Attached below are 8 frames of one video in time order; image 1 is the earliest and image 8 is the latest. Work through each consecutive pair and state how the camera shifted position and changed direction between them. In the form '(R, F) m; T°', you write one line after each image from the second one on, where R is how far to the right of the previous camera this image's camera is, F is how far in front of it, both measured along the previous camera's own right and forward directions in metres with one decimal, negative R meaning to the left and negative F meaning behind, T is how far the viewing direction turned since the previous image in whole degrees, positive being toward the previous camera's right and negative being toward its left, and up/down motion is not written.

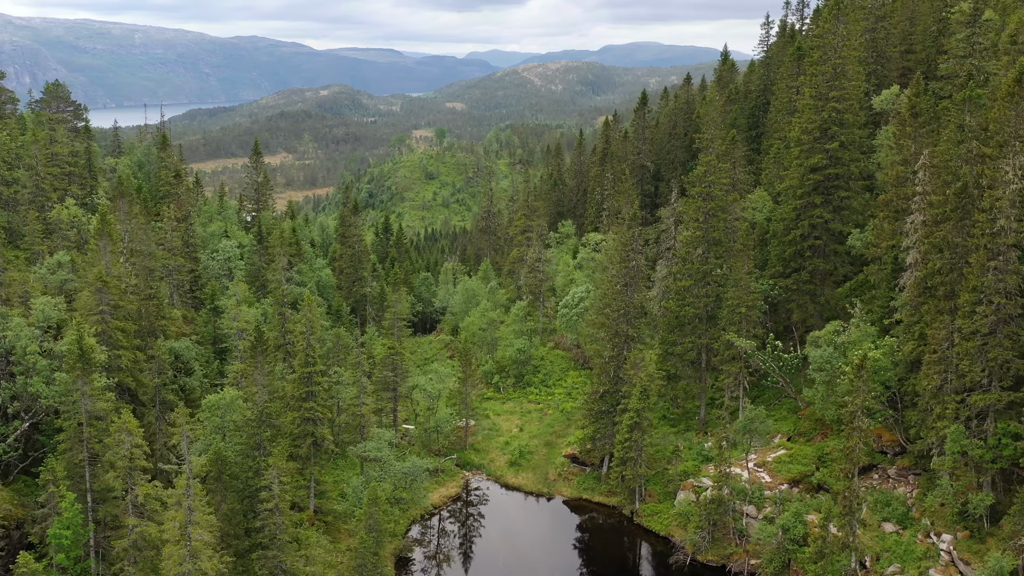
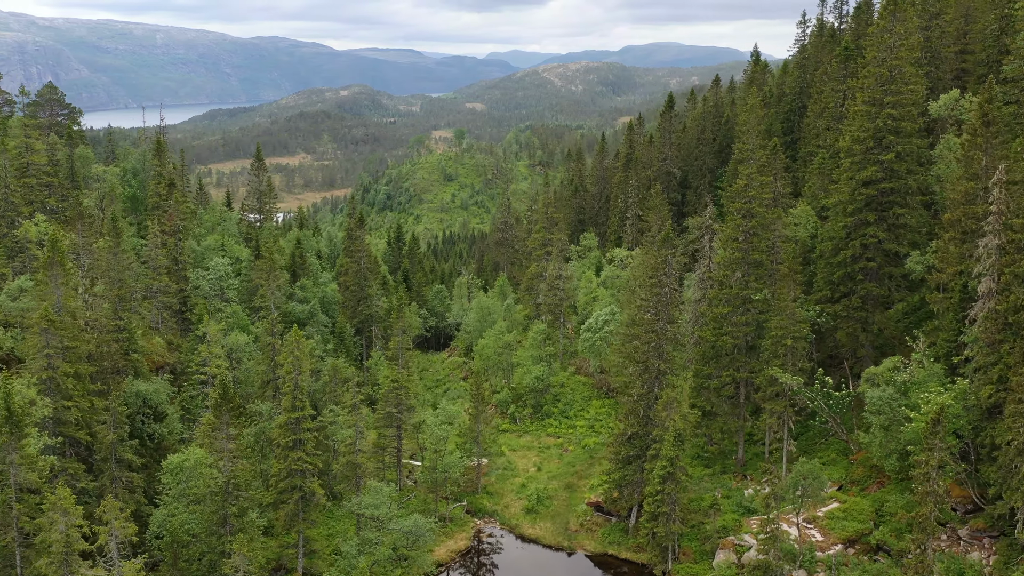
(+0.1, +5.9) m; -1°
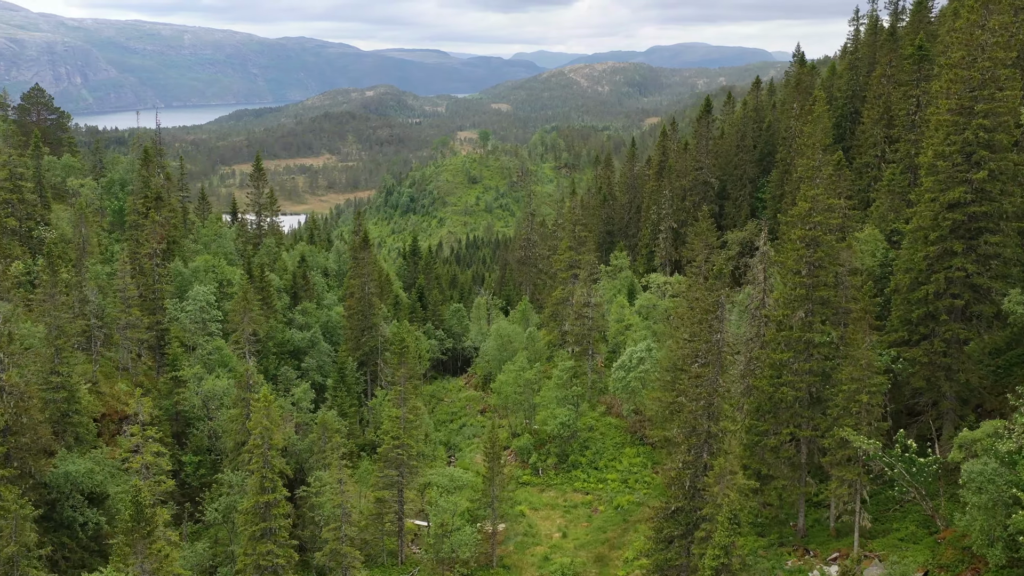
(+0.1, +7.8) m; -1°
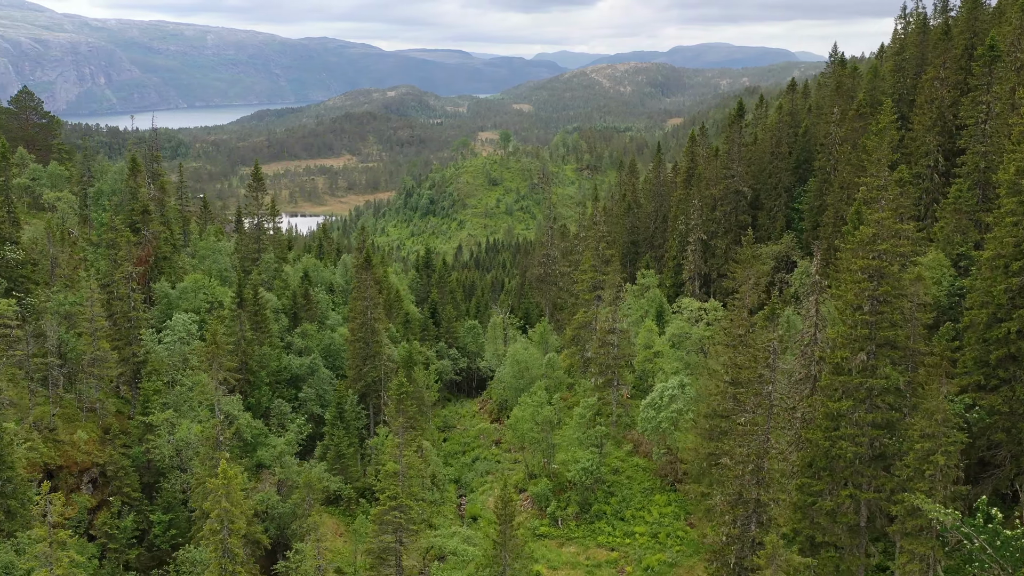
(+0.2, +5.9) m; -1°
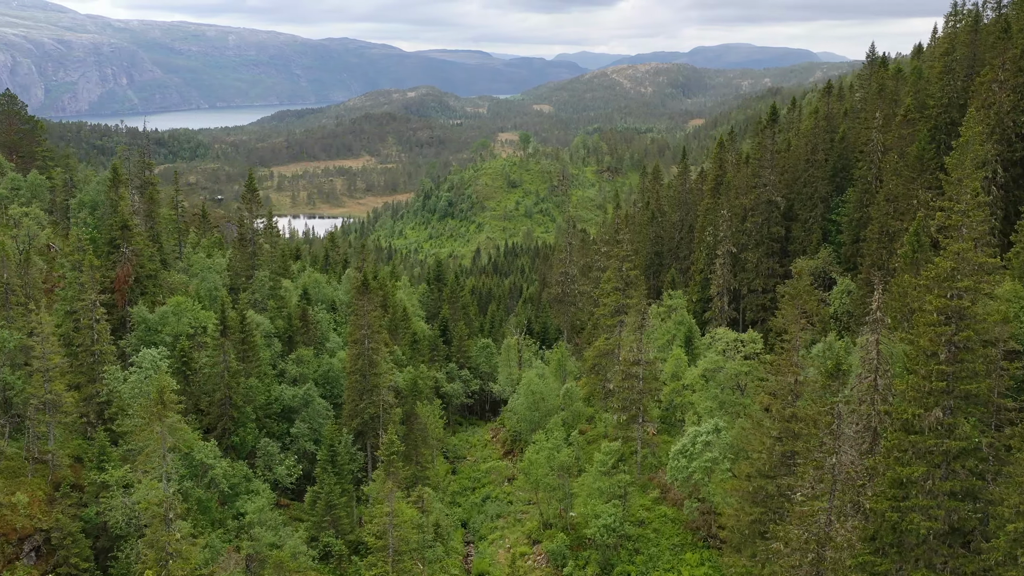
(+0.3, +5.9) m; -1°
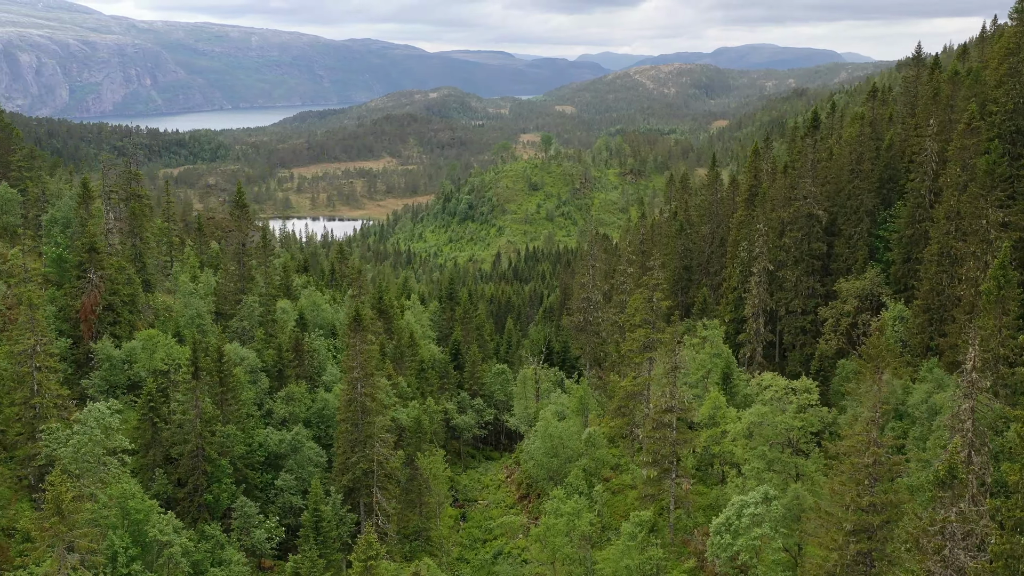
(+0.3, +6.8) m; -1°
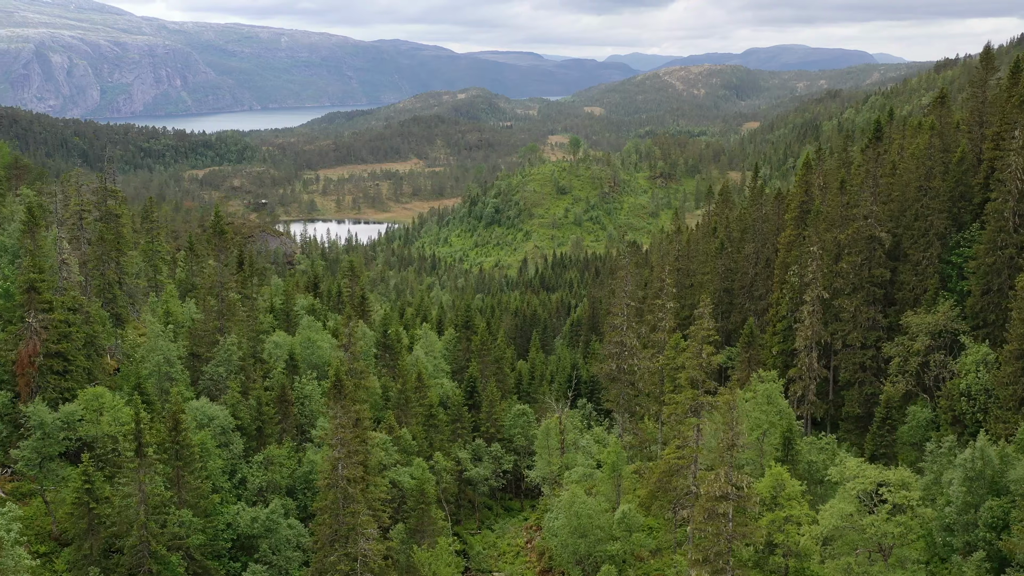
(+0.3, +8.7) m; -1°
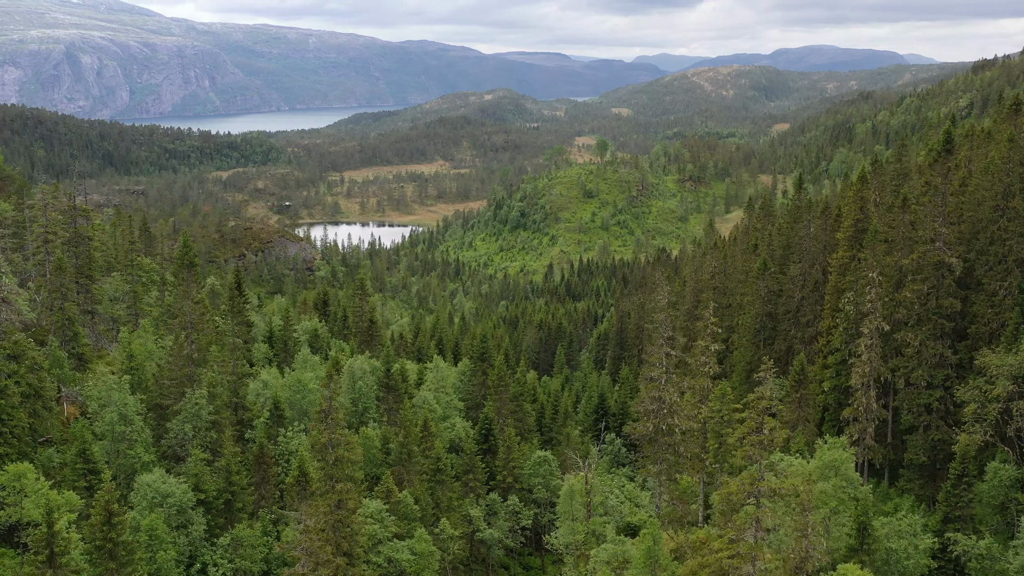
(+0.3, +7.9) m; -1°
